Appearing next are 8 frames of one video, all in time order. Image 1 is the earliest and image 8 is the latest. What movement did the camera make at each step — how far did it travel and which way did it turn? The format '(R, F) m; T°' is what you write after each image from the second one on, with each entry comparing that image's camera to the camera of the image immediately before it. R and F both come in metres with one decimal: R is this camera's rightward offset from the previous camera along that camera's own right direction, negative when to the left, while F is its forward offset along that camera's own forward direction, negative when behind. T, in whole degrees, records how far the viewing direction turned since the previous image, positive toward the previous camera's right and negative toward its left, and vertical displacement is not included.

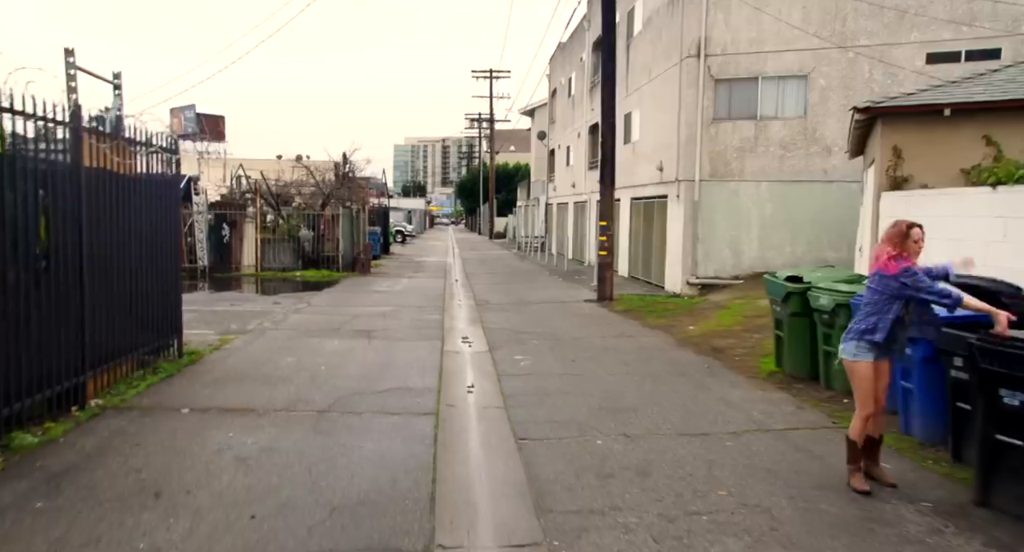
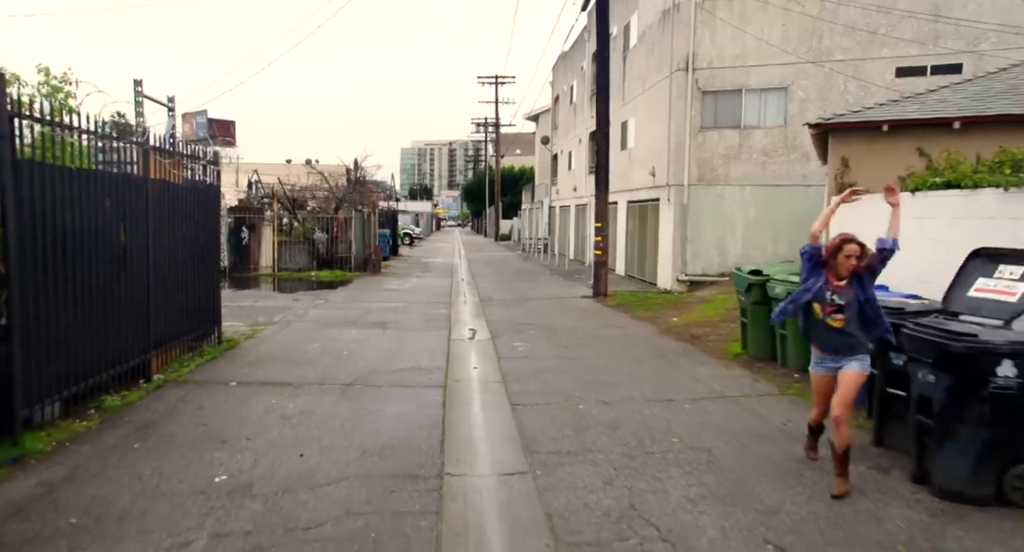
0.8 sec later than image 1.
(+0.1, -1.1) m; -1°
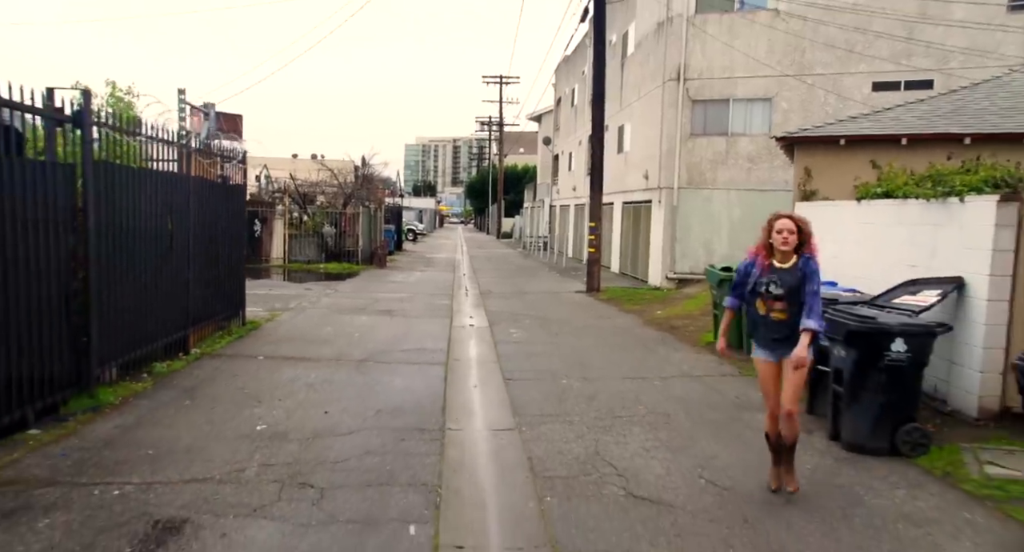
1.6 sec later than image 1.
(+0.1, -1.0) m; 0°
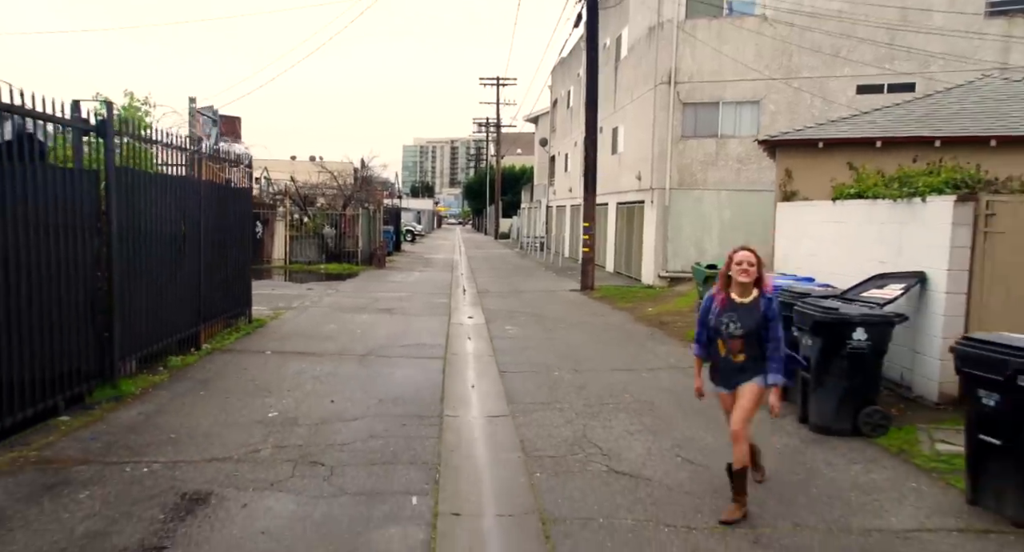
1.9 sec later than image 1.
(0.0, -0.4) m; 0°
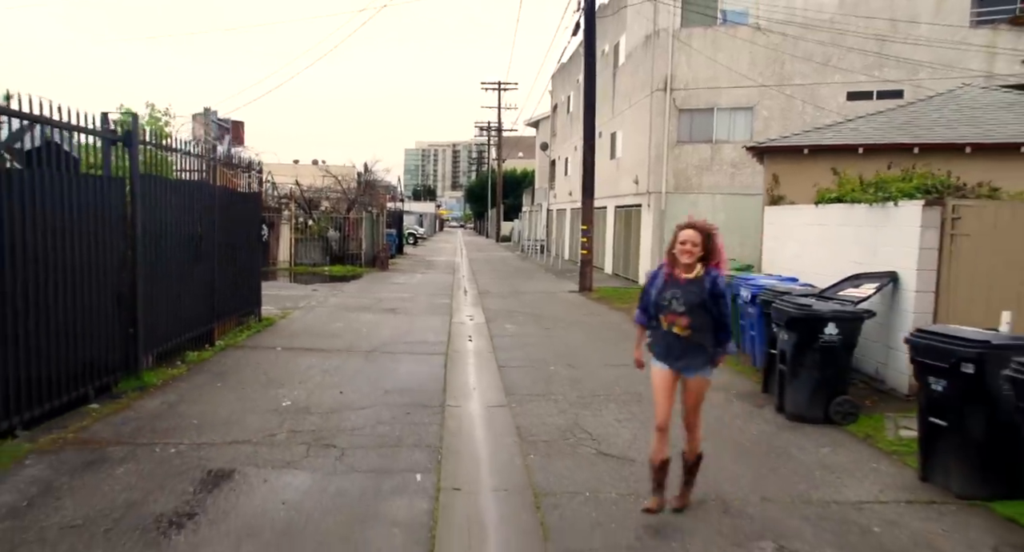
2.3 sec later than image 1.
(0.0, -0.4) m; 0°
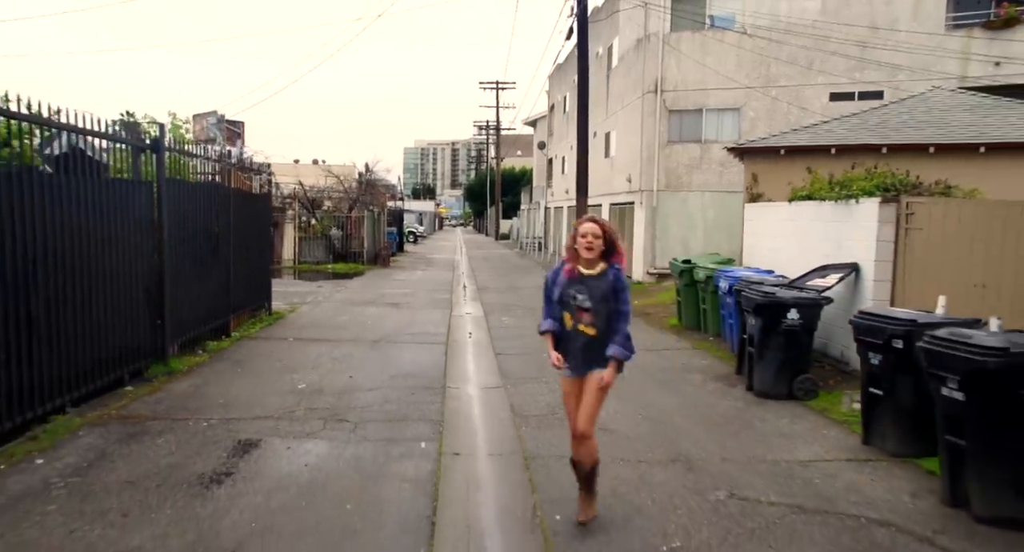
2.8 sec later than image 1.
(+0.1, -0.7) m; 0°
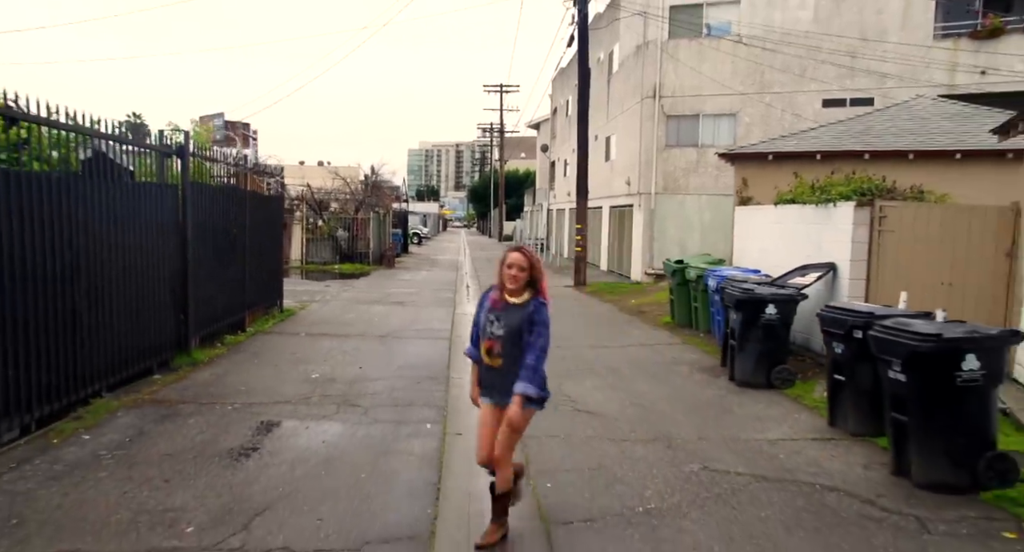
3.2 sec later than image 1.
(+0.1, -0.5) m; 0°
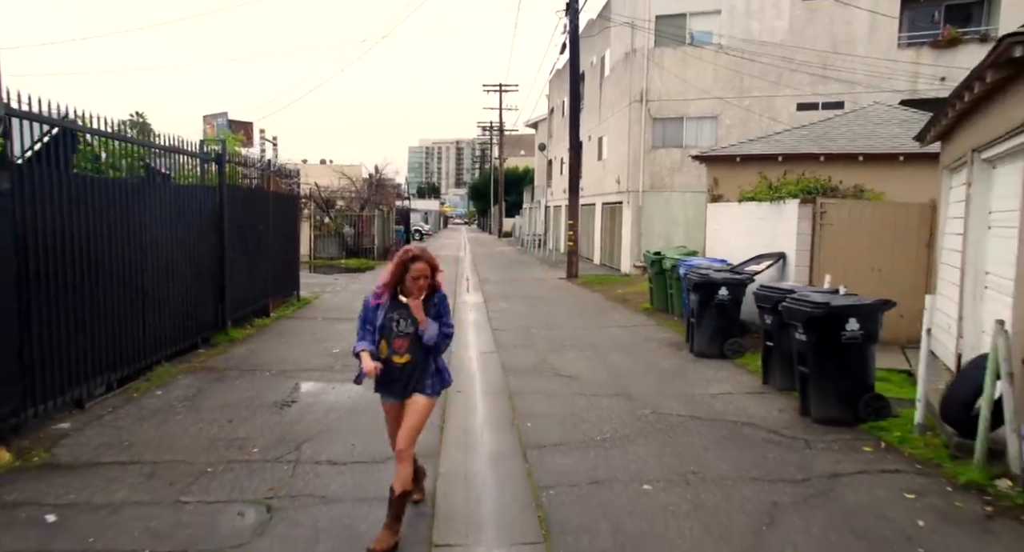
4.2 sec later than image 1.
(+0.1, -1.3) m; 0°
